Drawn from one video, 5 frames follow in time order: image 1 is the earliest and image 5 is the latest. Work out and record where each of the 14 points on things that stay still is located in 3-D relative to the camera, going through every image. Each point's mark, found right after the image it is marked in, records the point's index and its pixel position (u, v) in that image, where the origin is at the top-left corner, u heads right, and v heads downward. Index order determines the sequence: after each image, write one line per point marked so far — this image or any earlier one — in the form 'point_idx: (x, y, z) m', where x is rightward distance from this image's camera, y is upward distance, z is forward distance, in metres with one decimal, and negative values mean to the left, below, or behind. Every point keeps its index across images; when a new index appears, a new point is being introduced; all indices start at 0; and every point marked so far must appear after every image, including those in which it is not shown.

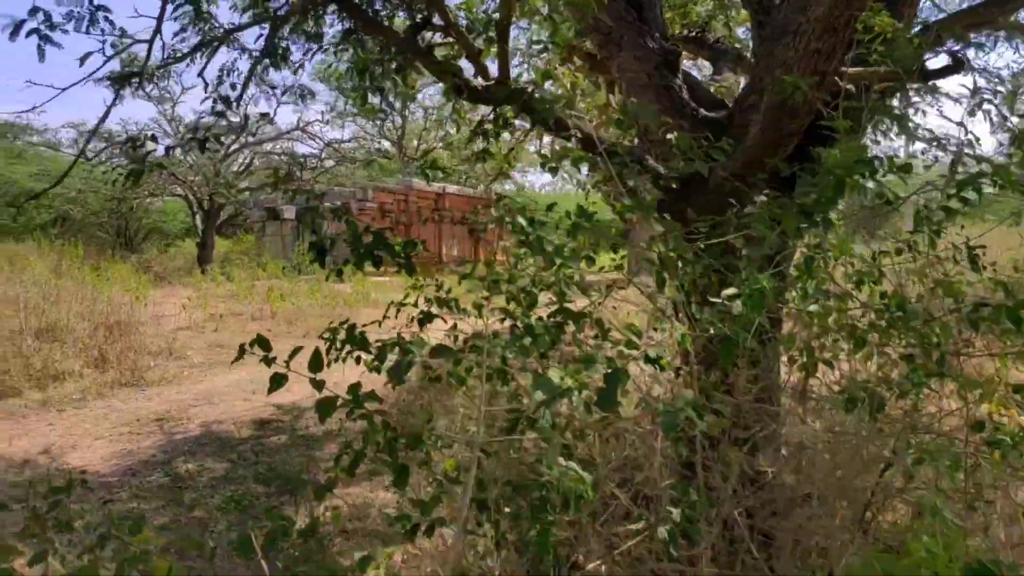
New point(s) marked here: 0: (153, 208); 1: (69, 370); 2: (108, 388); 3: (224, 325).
0: (-9.0, +2.0, +17.7) m
1: (-3.4, -0.6, +5.6) m
2: (-2.9, -0.7, +5.2) m
3: (-3.2, -0.4, +7.8) m
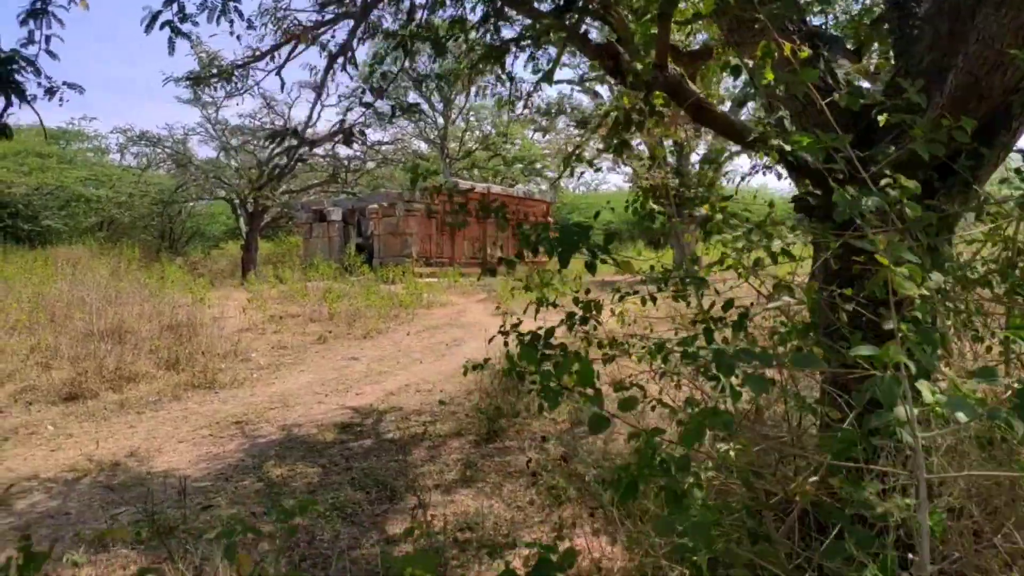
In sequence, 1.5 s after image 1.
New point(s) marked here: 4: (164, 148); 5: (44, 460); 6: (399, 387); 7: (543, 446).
0: (-7.9, +1.9, +18.0) m
1: (-2.9, -0.7, +5.6) m
2: (-2.4, -0.7, +5.2) m
3: (-2.5, -0.4, +7.8) m
4: (-6.7, +2.6, +13.7) m
5: (-2.5, -0.9, +3.8) m
6: (-0.8, -0.7, +5.0) m
7: (+0.2, -0.8, +3.5) m
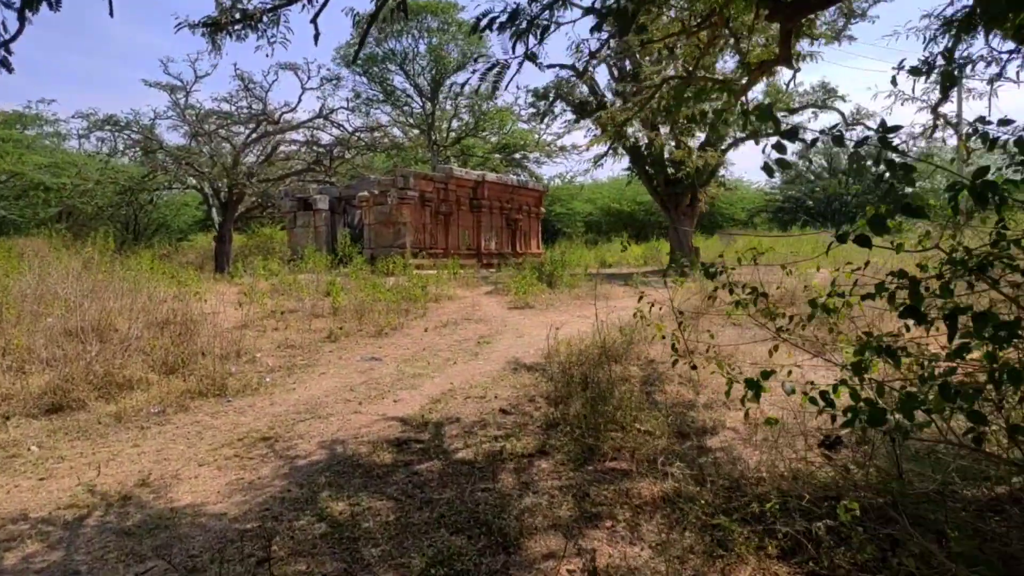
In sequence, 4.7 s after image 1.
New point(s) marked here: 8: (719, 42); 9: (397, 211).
0: (-8.1, +2.1, +16.9) m
1: (-2.5, -0.6, +4.8) m
2: (-2.0, -0.7, +4.4) m
3: (-2.3, -0.3, +7.0) m
4: (-6.7, +2.8, +12.7) m
5: (-2.0, -0.9, +3.0) m
6: (-0.4, -0.7, +4.3) m
7: (+0.6, -0.7, +2.9) m
8: (+1.4, +1.7, +5.0) m
9: (-2.0, +1.4, +12.5) m
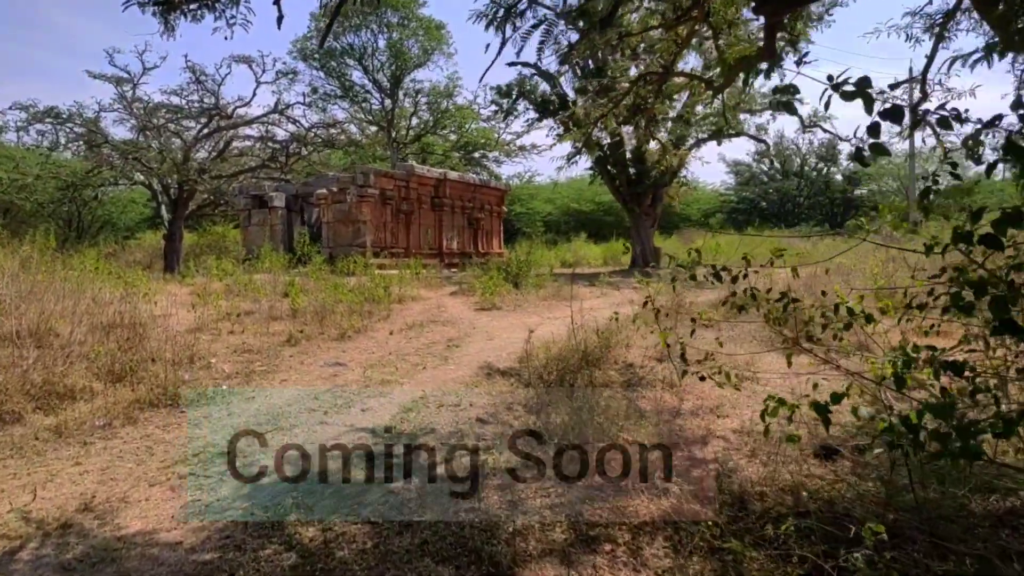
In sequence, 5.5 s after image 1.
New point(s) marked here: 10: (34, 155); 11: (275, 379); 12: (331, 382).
0: (-9.0, +2.1, +16.2) m
1: (-2.7, -0.6, +4.4) m
2: (-2.1, -0.7, +4.1) m
3: (-2.6, -0.4, +6.7) m
4: (-7.3, +2.8, +12.1) m
5: (-2.1, -0.9, +2.7) m
6: (-0.5, -0.7, +4.1) m
7: (+0.6, -0.8, +2.7) m
8: (+1.3, +1.7, +4.9) m
9: (-2.6, +1.3, +12.2) m
10: (-9.7, +2.7, +14.6) m
11: (-1.6, -0.6, +4.9) m
12: (-1.2, -0.6, +4.8) m
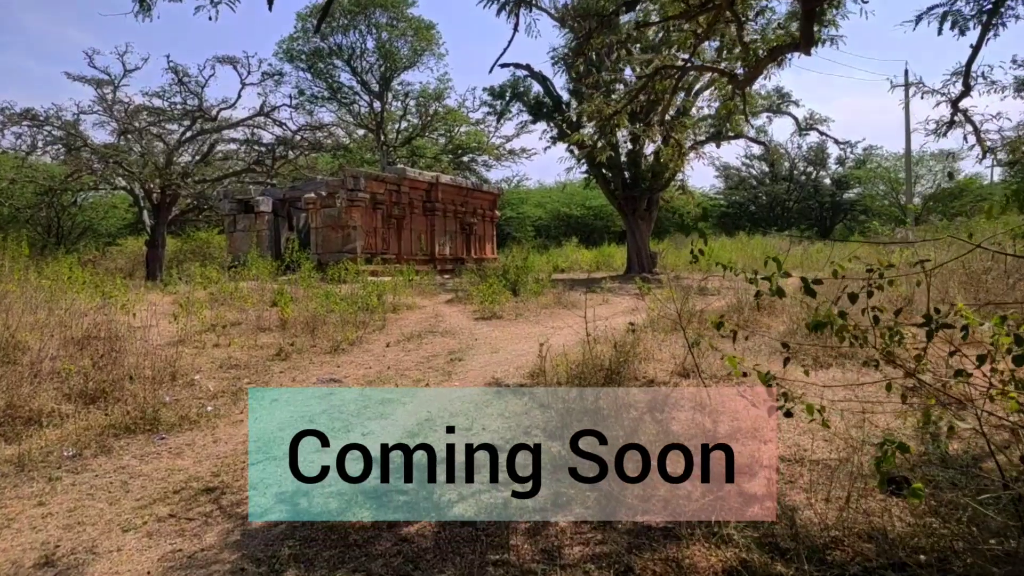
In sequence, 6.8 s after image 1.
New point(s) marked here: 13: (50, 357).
0: (-9.1, +1.9, +15.7) m
1: (-2.6, -0.7, +4.0) m
2: (-2.1, -0.8, +3.7) m
3: (-2.5, -0.4, +6.3) m
4: (-7.4, +2.6, +11.6) m
5: (-2.0, -0.9, +2.3) m
6: (-0.5, -0.7, +3.7) m
7: (+0.7, -0.8, +2.4) m
8: (+1.3, +1.7, +4.5) m
9: (-2.7, +1.2, +11.8) m
10: (-9.9, +2.5, +14.1) m
11: (-1.5, -0.7, +4.5) m
12: (-1.1, -0.7, +4.4) m
13: (-3.0, -0.4, +4.6) m
